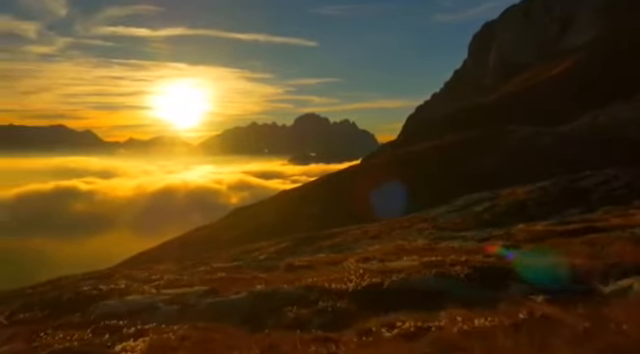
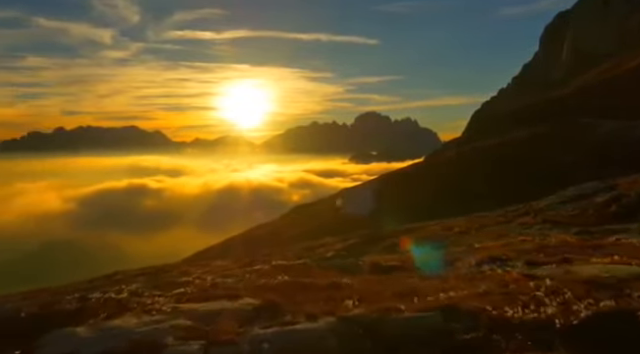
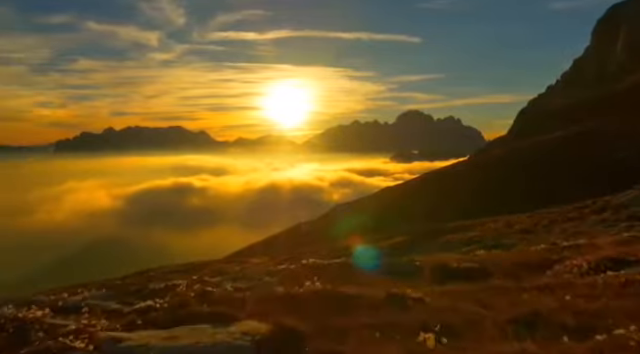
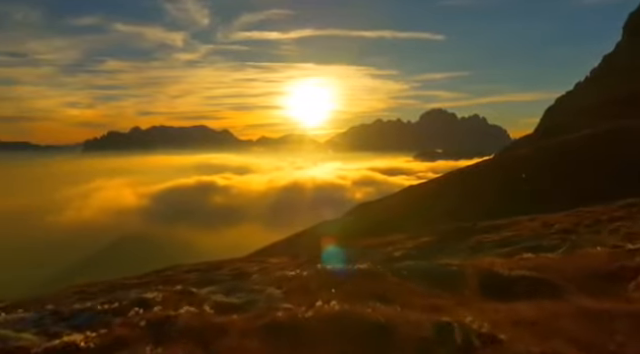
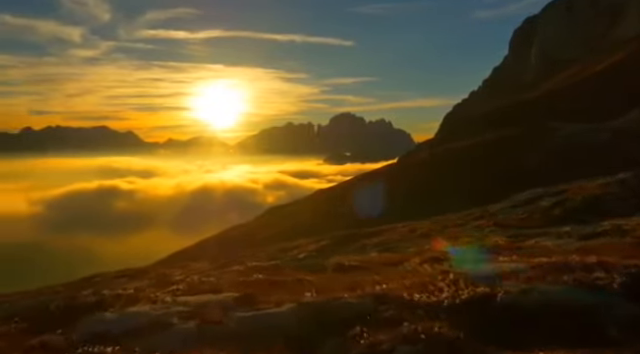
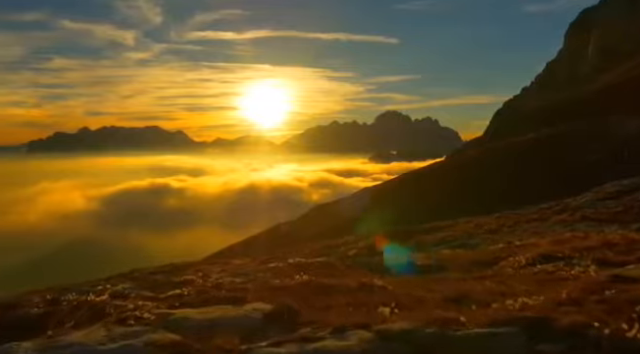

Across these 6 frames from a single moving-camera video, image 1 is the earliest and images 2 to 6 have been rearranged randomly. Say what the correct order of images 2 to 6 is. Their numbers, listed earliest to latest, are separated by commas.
5, 2, 6, 3, 4
